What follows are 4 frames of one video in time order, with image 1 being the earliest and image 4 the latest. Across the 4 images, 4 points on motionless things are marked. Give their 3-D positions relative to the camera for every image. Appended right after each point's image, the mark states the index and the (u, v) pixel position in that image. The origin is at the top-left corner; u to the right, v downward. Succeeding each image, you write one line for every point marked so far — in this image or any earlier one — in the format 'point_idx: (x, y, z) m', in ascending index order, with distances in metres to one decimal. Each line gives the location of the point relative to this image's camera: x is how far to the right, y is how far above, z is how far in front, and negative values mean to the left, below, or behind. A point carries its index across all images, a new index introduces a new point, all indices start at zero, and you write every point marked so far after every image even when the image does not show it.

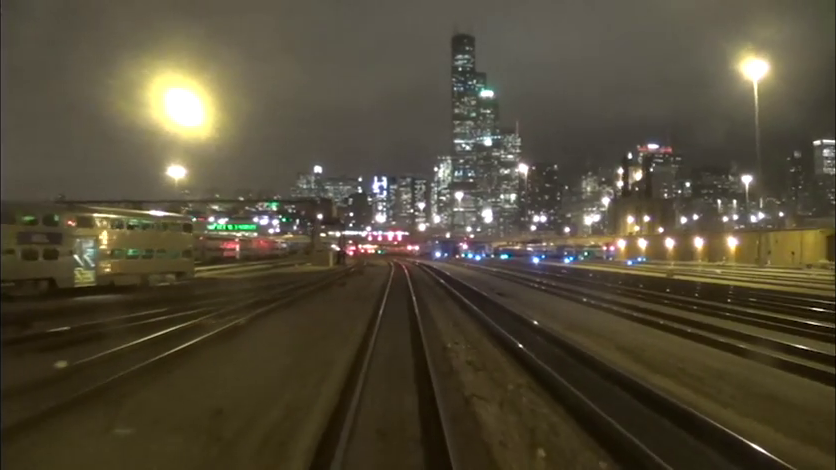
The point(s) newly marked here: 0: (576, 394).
0: (+2.3, -2.3, +11.1) m
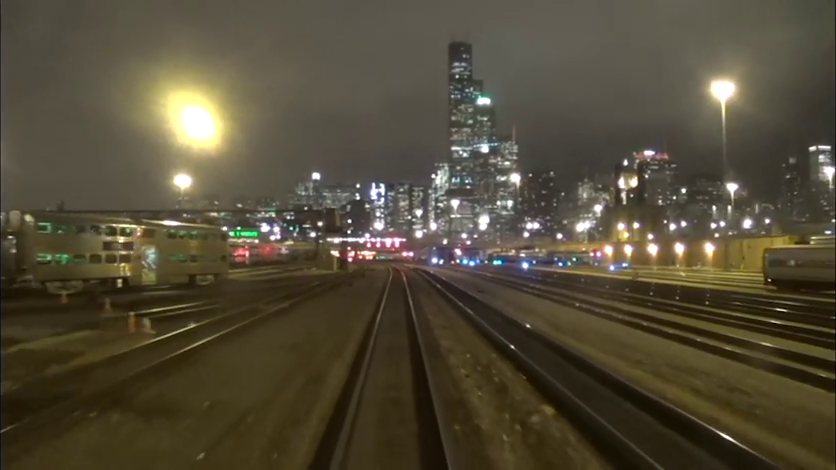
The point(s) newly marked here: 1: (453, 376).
0: (+2.3, -2.4, +11.5) m
1: (+0.7, -2.5, +13.7) m
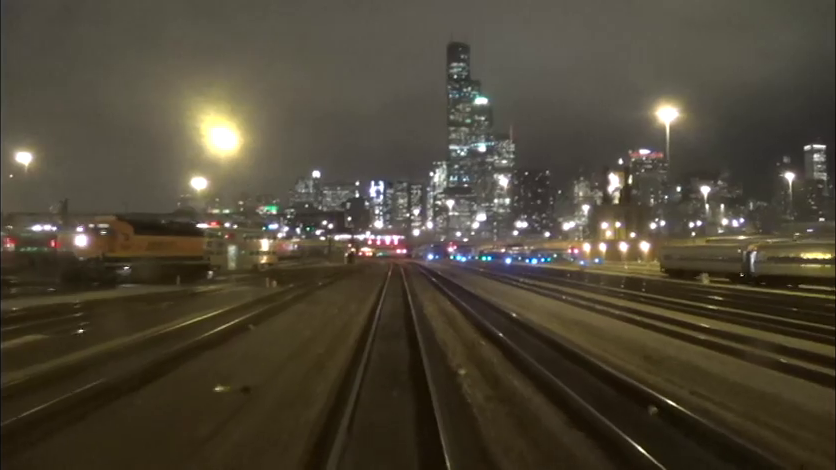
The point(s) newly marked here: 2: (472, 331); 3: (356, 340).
0: (+2.2, -2.4, +12.5) m
1: (+0.6, -2.5, +14.8) m
2: (+1.4, -2.5, +19.6) m
3: (-1.4, -2.5, +17.6) m
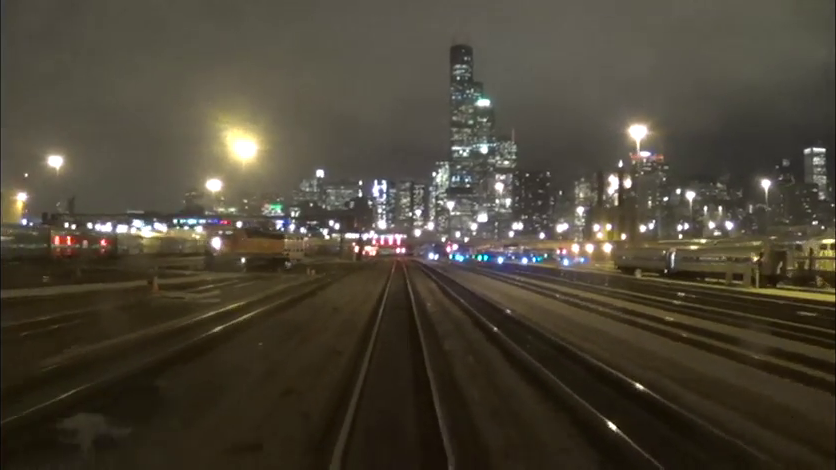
0: (+2.2, -2.4, +13.3) m
1: (+0.6, -2.5, +15.6) m
2: (+1.4, -2.5, +20.5) m
3: (-1.4, -2.5, +18.5) m
